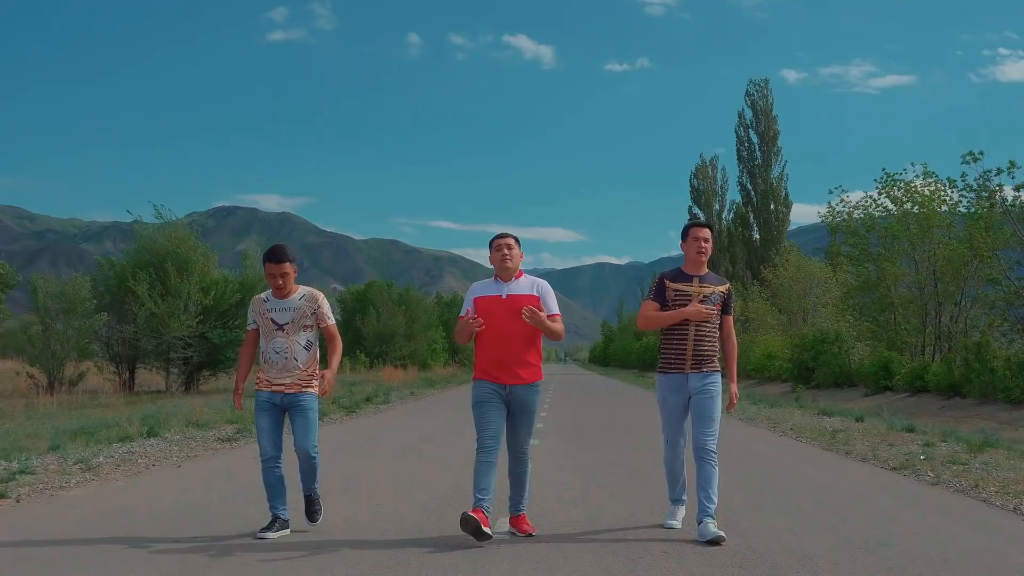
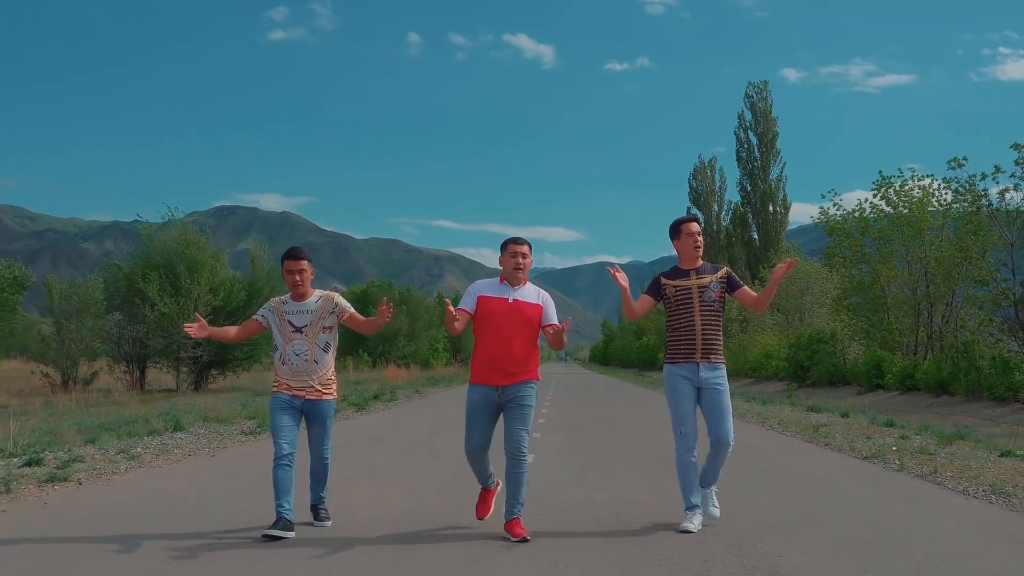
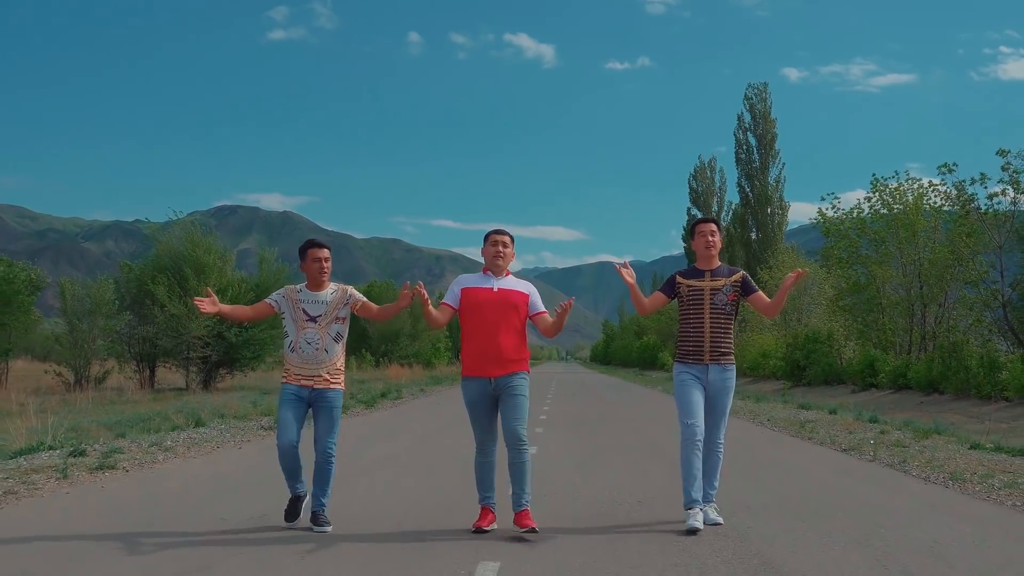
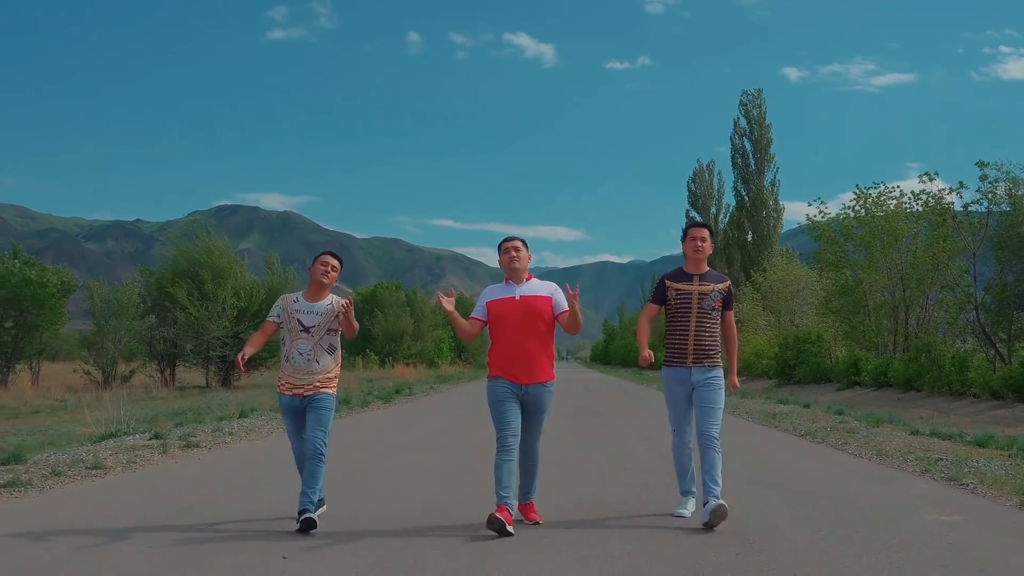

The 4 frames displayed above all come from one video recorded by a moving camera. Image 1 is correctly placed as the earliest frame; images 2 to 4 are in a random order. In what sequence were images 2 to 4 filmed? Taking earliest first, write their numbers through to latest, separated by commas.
2, 3, 4
